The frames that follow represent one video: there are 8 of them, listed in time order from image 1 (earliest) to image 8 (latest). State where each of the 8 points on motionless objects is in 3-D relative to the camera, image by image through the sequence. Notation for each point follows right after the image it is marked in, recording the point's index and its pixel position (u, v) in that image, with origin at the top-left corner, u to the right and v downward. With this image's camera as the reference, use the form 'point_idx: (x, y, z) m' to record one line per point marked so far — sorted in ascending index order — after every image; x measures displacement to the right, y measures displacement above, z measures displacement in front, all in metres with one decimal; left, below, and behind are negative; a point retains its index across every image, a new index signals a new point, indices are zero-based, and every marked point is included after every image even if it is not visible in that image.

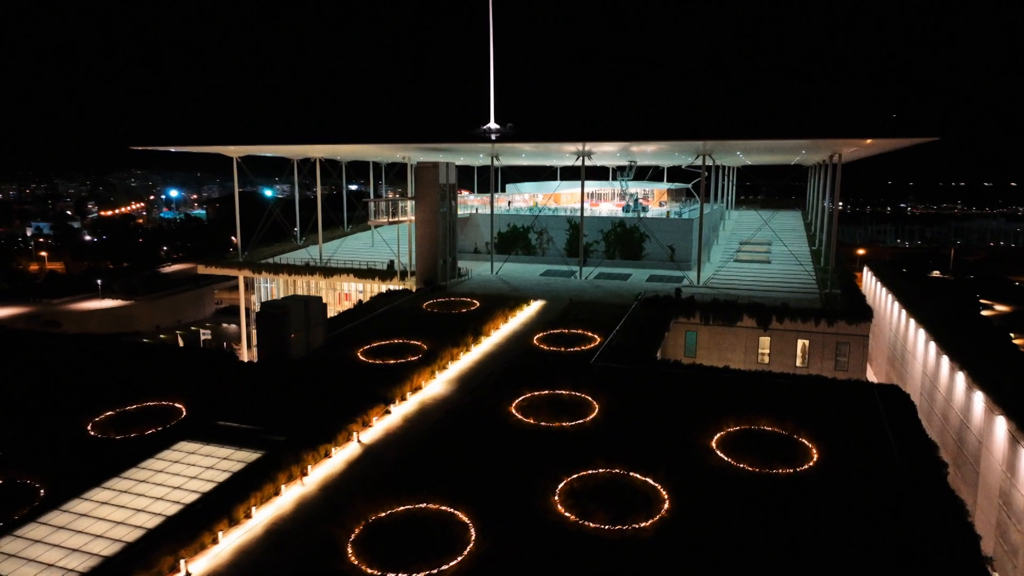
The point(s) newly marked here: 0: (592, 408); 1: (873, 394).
0: (+1.6, -2.5, +13.3) m
1: (+7.3, -2.2, +13.2) m
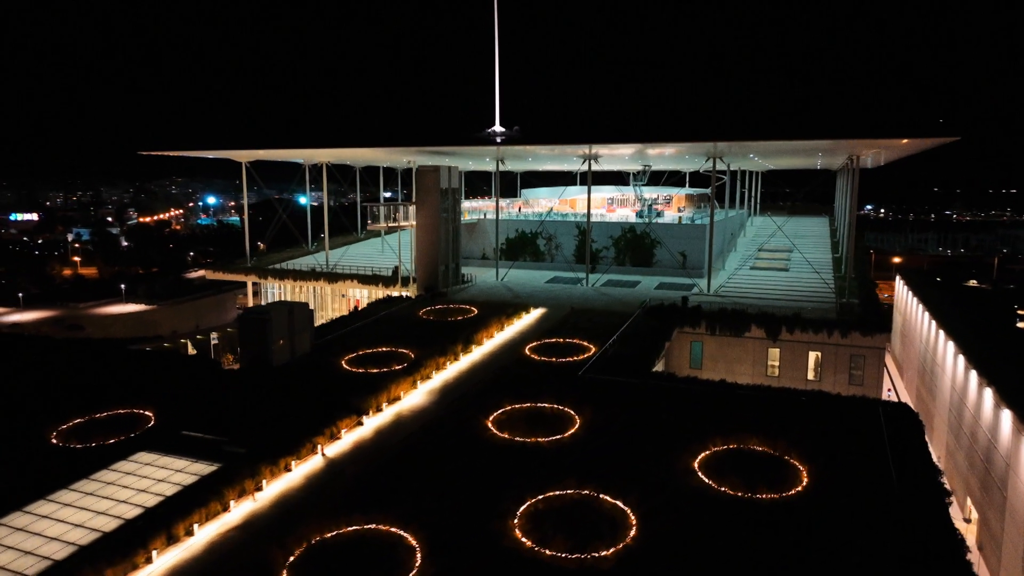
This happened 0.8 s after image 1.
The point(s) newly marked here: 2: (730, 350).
0: (+1.2, -2.6, +12.6) m
1: (+6.8, -2.4, +12.2) m
2: (+6.5, -1.9, +19.5) m
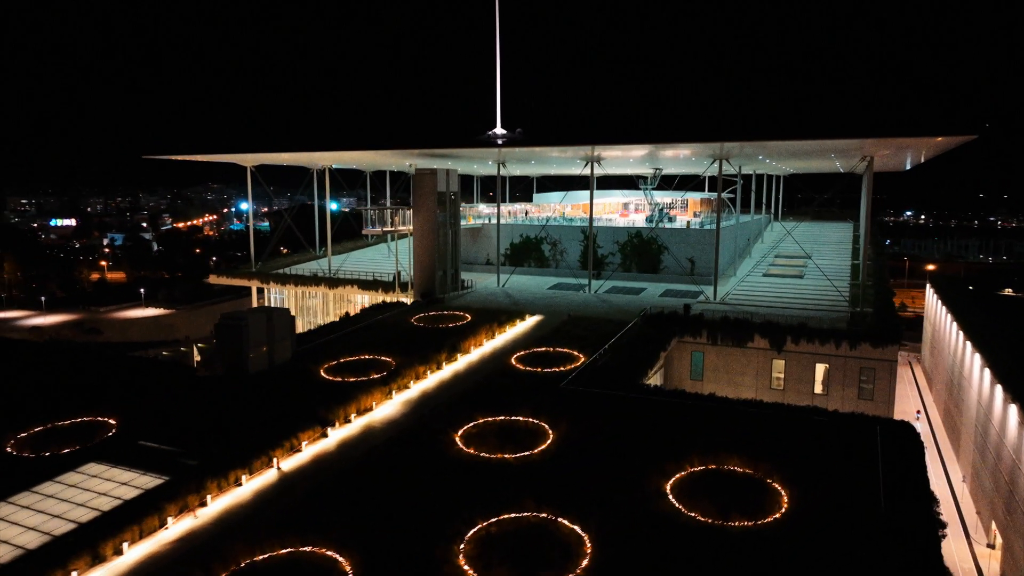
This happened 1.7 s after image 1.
0: (+0.6, -2.7, +11.9) m
1: (+6.2, -2.6, +11.3) m
2: (+6.3, -2.1, +18.6) m
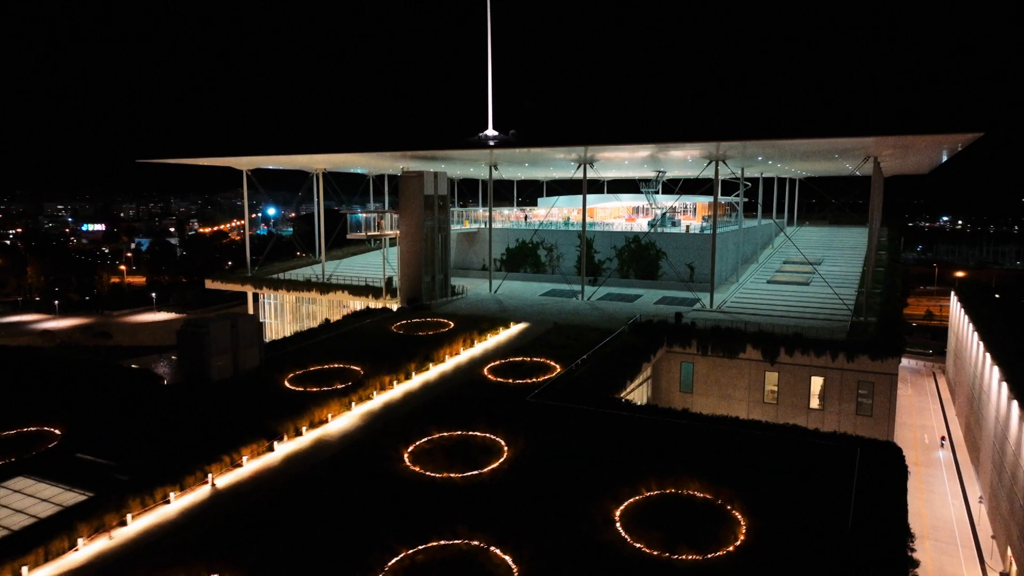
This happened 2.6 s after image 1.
0: (-0.2, -2.9, +11.1) m
1: (+5.4, -2.7, +10.3) m
2: (+5.7, -2.3, +17.6) m
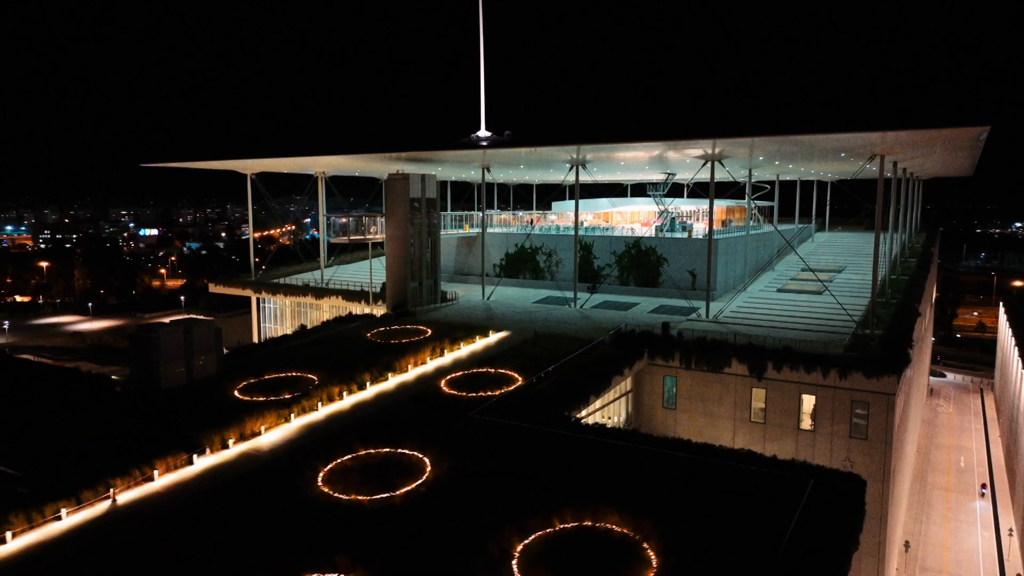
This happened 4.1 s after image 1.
0: (-1.5, -3.0, +10.3) m
1: (+4.1, -2.9, +9.1) m
2: (+4.9, -2.6, +16.4) m
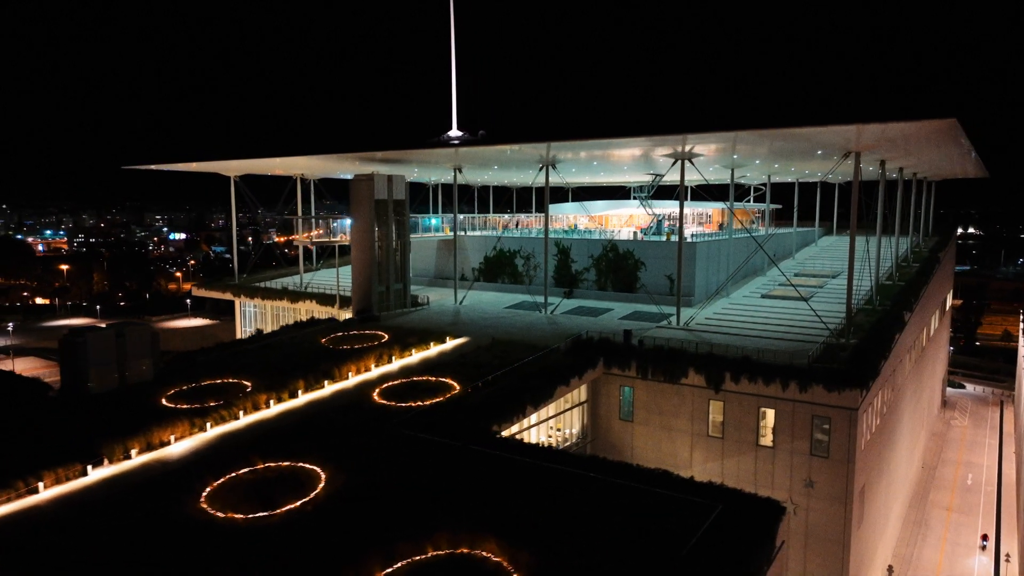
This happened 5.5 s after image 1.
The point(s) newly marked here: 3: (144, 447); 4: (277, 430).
0: (-3.0, -3.1, +9.7) m
1: (+2.5, -3.0, +8.2) m
2: (+3.6, -2.7, +15.4) m
3: (-6.5, -2.8, +11.5) m
4: (-4.4, -2.7, +12.1) m
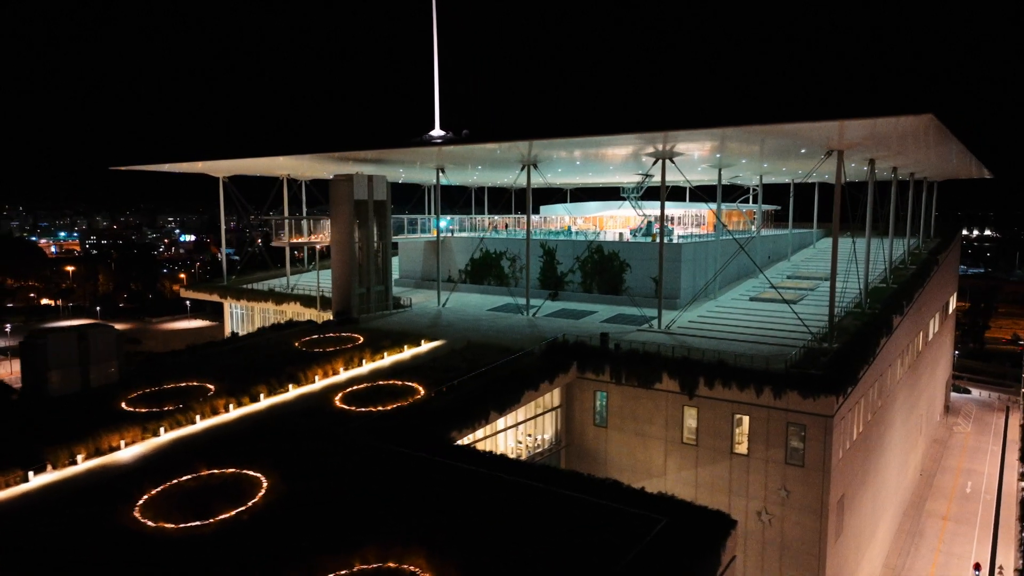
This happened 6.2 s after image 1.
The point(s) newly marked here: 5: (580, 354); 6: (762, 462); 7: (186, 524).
0: (-3.8, -3.1, +9.3) m
1: (+1.6, -3.0, +7.8) m
2: (+2.9, -2.8, +15.0) m
3: (-7.3, -2.8, +11.3) m
4: (-5.1, -2.7, +11.8) m
5: (+1.6, -1.6, +15.5) m
6: (+5.3, -3.6, +13.6) m
7: (-4.5, -3.2, +8.9) m
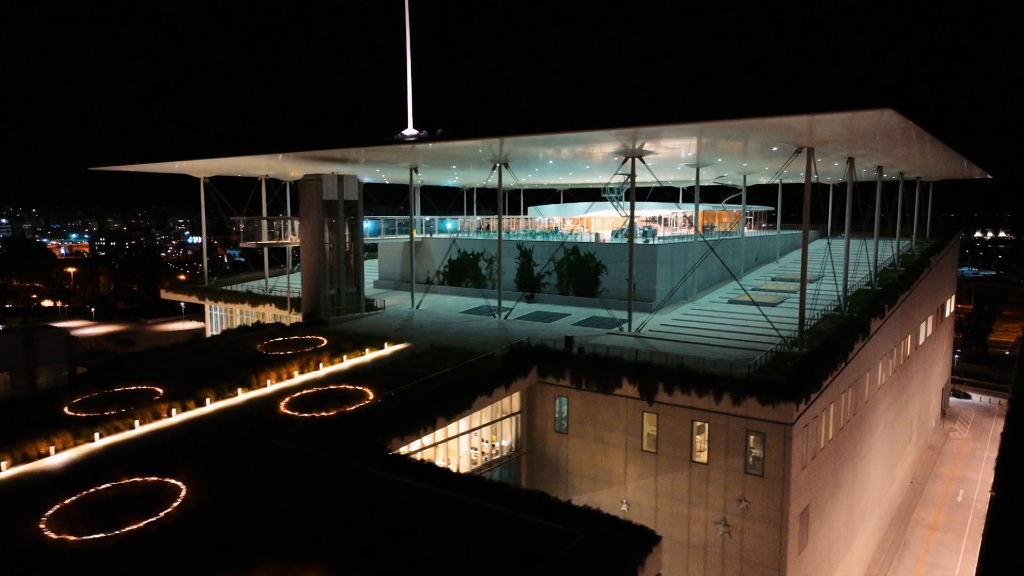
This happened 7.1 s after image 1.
0: (-4.9, -3.1, +9.0) m
1: (+0.5, -3.0, +7.4) m
2: (+1.9, -2.8, +14.5) m
3: (-8.3, -2.9, +11.0) m
4: (-6.2, -2.7, +11.5) m
5: (+0.6, -1.6, +15.0) m
6: (+4.3, -3.7, +13.1) m
7: (-5.5, -3.2, +8.6) m
